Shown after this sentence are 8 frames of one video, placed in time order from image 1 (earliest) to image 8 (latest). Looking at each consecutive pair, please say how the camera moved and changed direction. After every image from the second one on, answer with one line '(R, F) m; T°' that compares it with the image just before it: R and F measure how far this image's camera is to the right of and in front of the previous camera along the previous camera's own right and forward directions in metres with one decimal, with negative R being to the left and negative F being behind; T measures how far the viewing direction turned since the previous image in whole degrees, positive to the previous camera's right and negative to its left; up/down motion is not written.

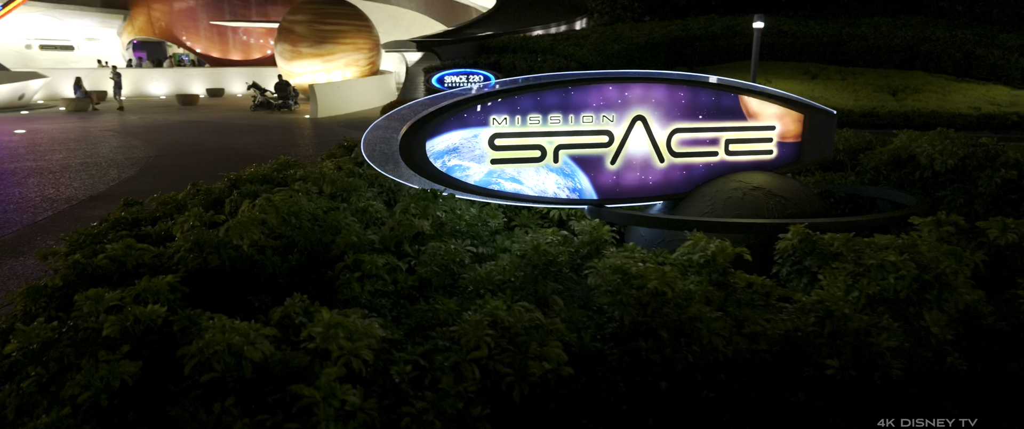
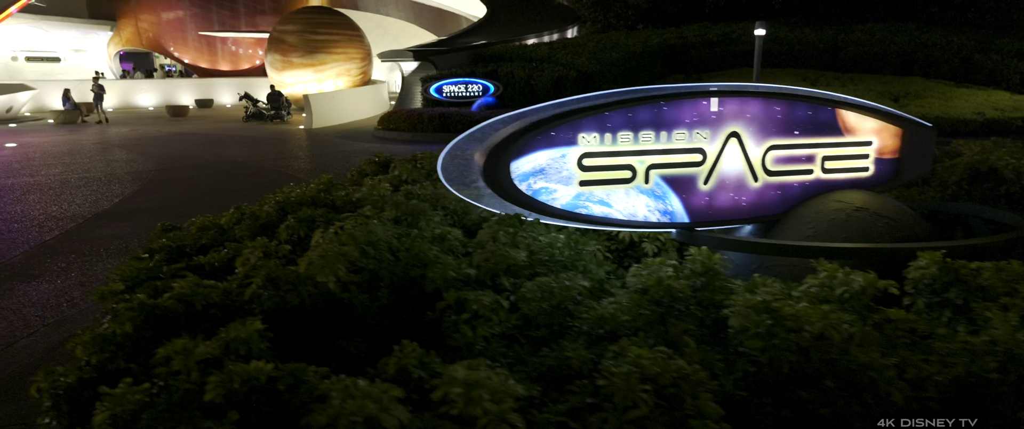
(-0.4, +0.2) m; +1°
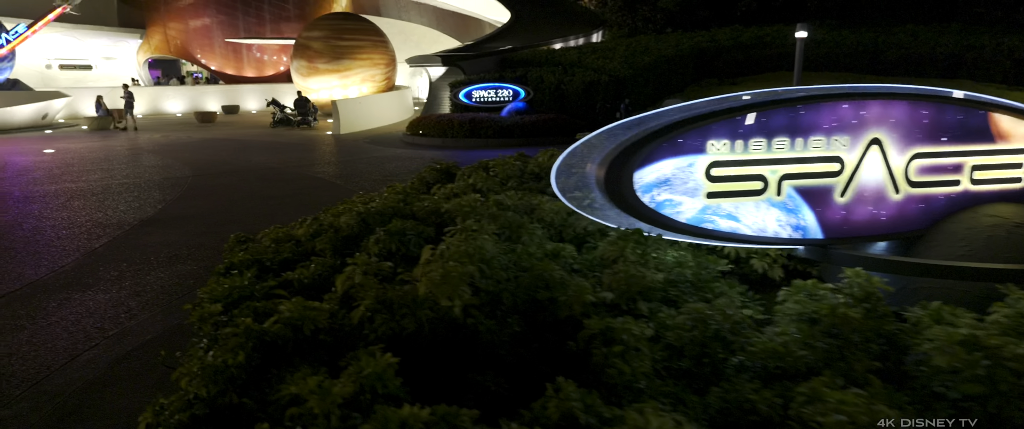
(-0.4, +0.2) m; -2°
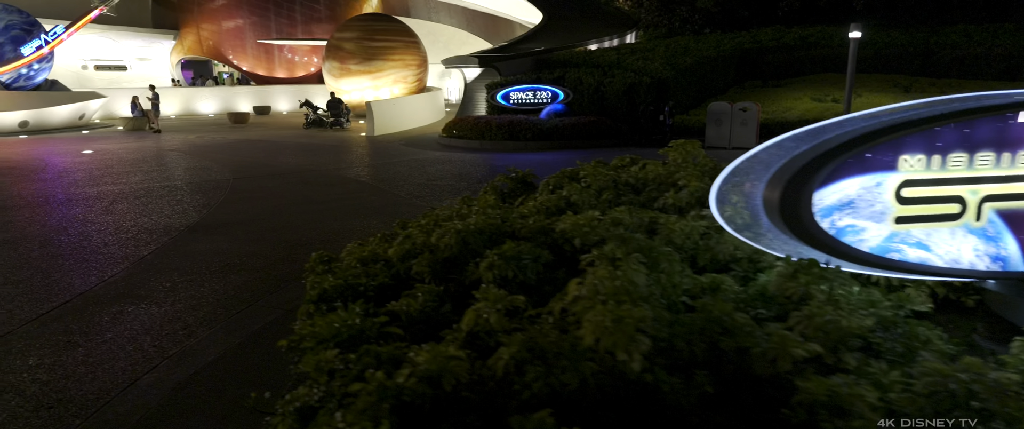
(-0.4, +0.3) m; -2°
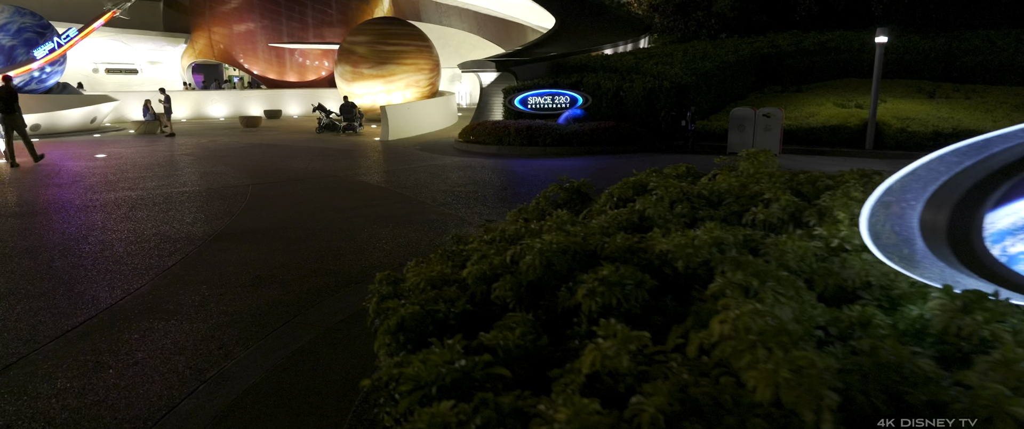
(-0.3, +0.2) m; 0°
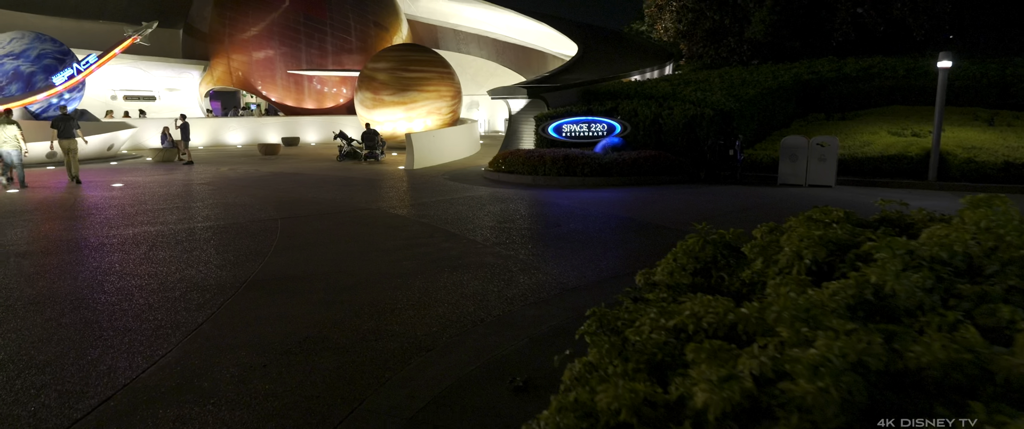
(-0.6, +0.9) m; -1°
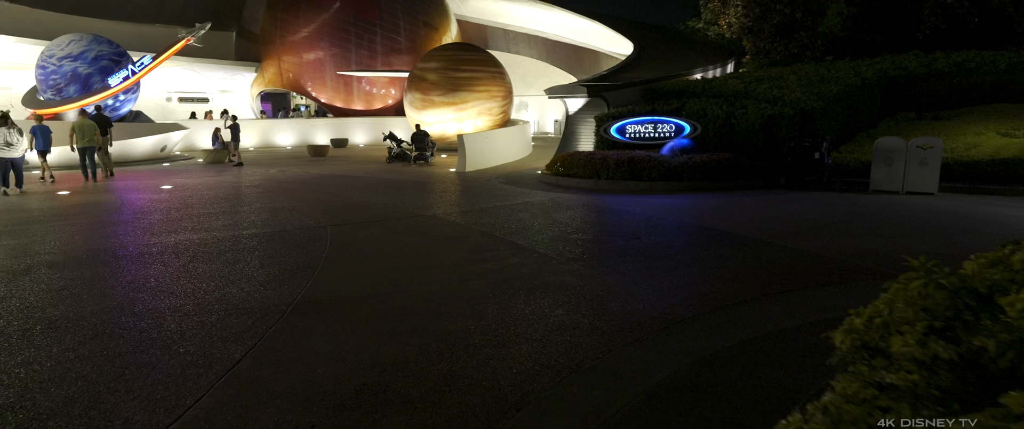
(-0.4, +0.9) m; -4°
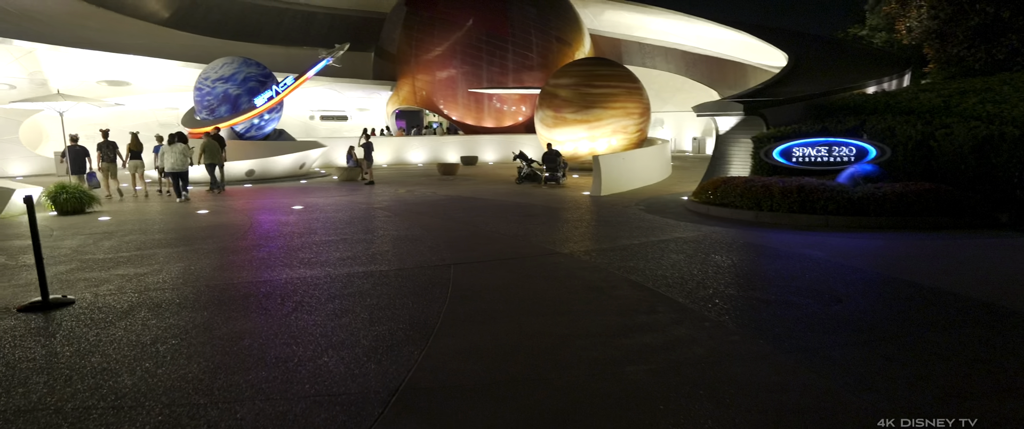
(-0.3, +1.3) m; -11°
